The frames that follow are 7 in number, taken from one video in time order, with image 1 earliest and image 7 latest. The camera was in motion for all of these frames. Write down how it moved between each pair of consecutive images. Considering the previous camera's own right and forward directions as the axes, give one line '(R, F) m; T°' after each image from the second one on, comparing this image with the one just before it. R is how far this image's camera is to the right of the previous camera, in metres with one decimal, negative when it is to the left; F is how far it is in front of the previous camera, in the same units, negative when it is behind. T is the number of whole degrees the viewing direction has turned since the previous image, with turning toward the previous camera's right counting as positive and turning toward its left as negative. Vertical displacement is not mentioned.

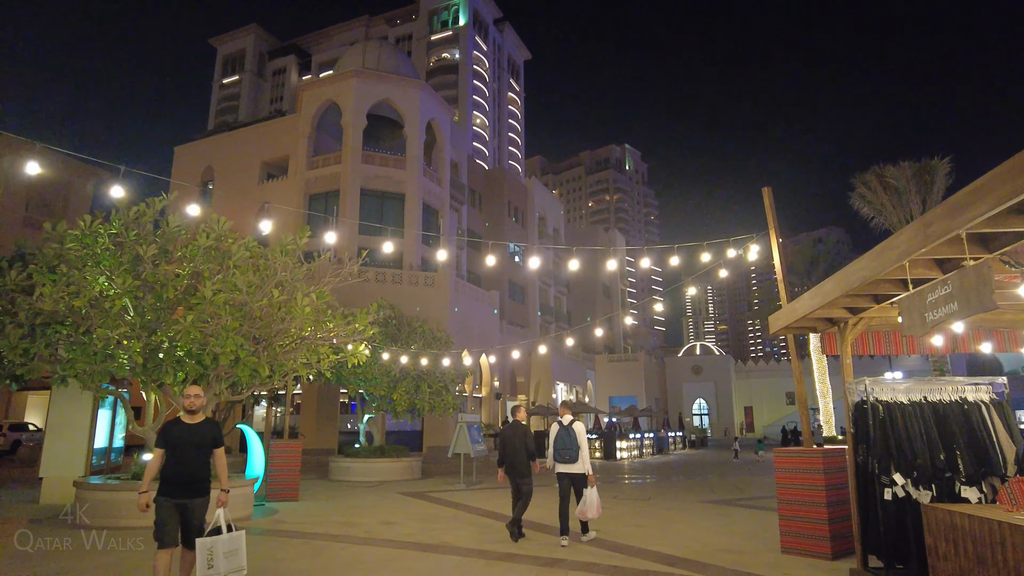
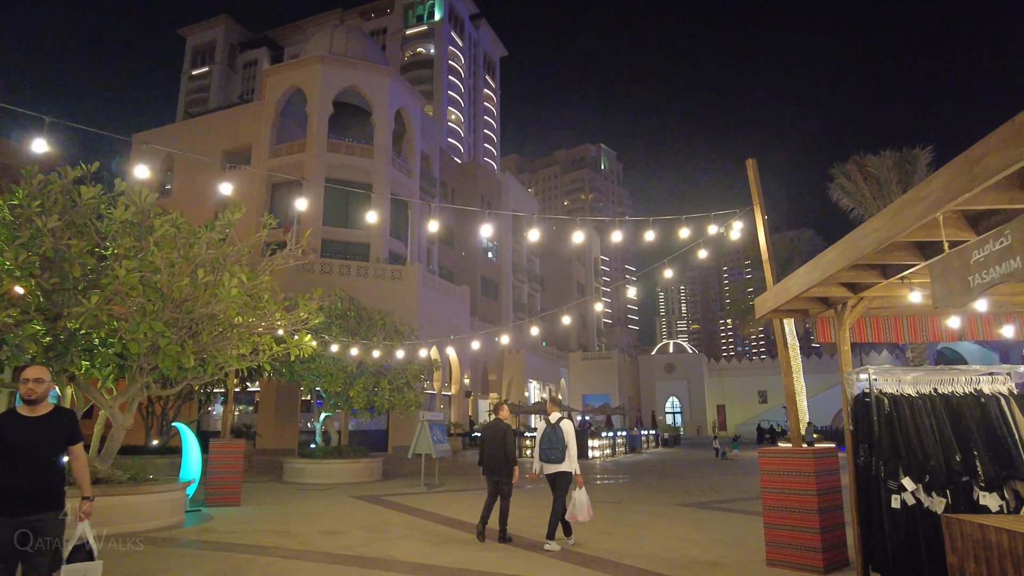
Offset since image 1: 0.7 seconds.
(+0.2, +0.9) m; +2°
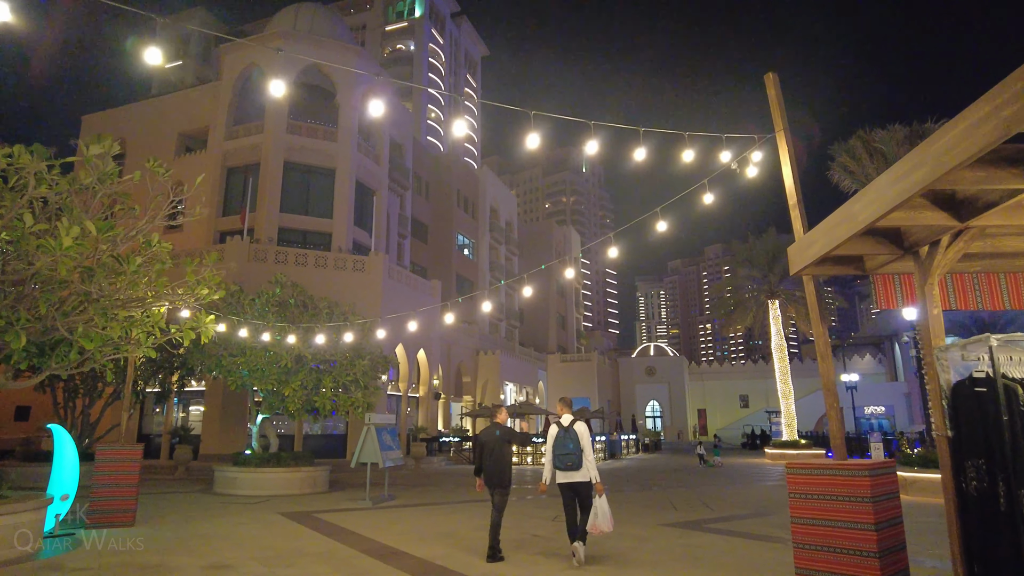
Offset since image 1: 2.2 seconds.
(+0.4, +2.0) m; +2°
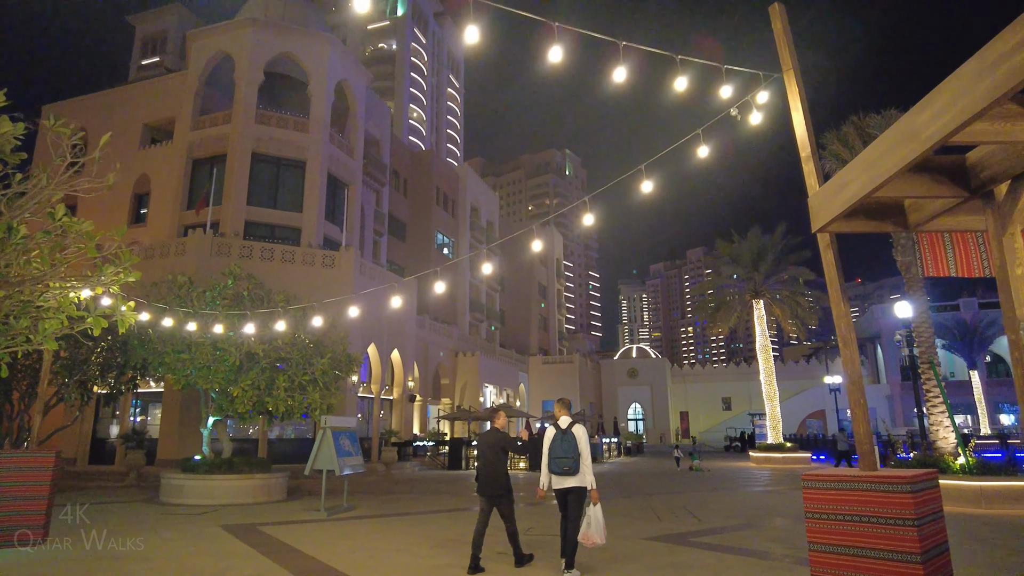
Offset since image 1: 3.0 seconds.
(+0.2, +1.0) m; +1°
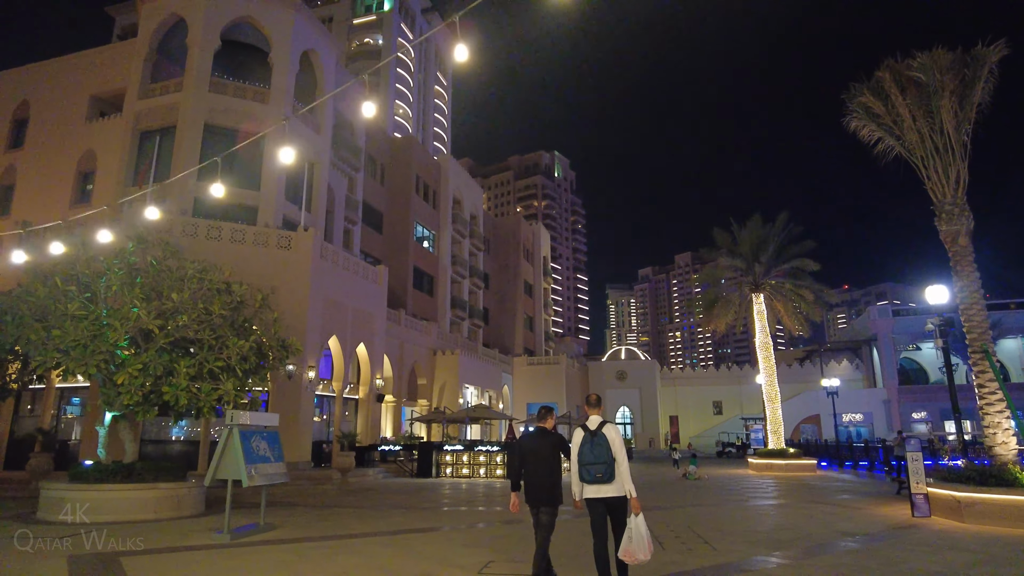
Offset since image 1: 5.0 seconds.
(+0.4, +2.6) m; +1°
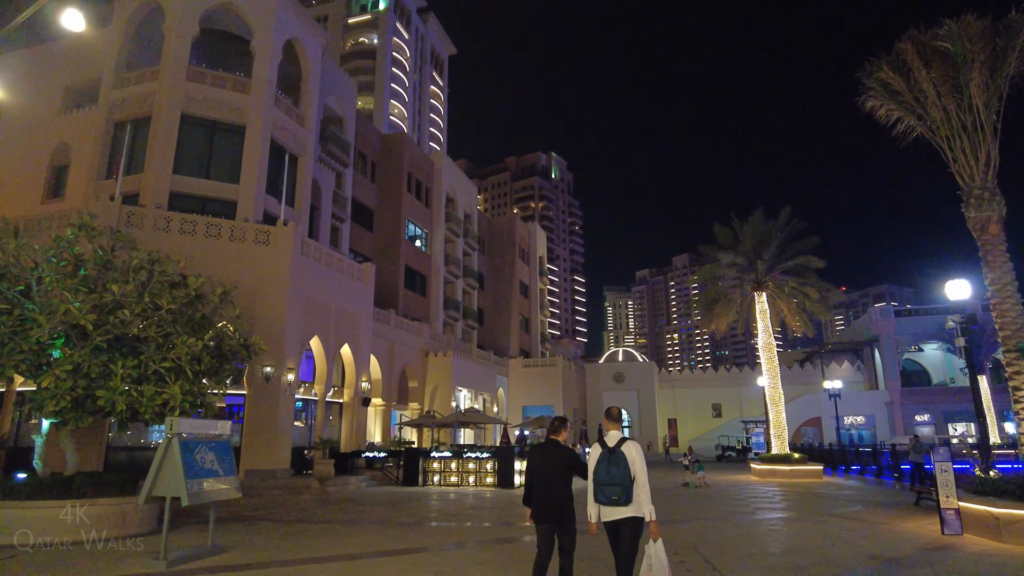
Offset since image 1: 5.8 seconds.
(+0.2, +1.2) m; 0°
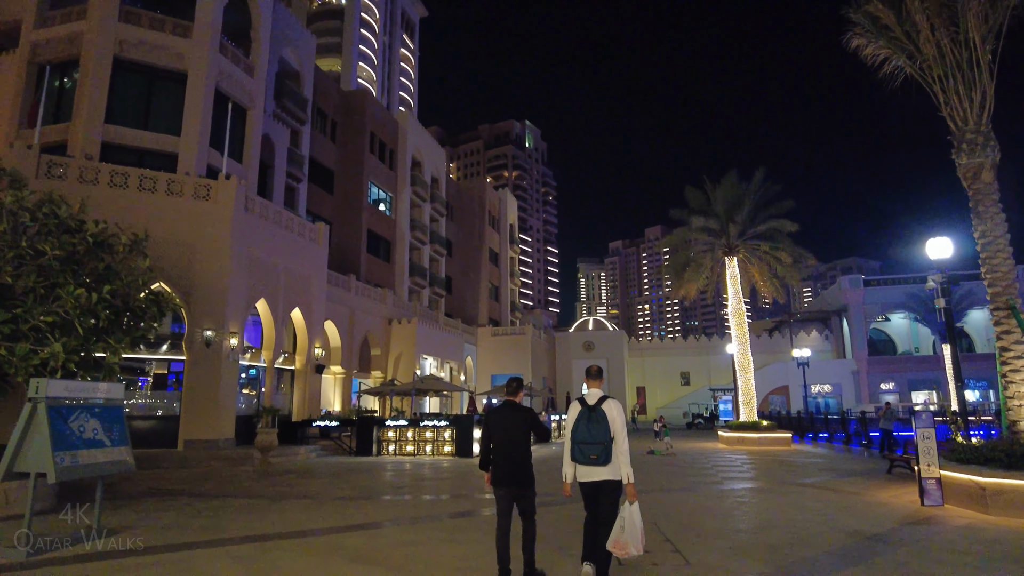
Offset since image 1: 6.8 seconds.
(+0.4, +1.2) m; +2°
